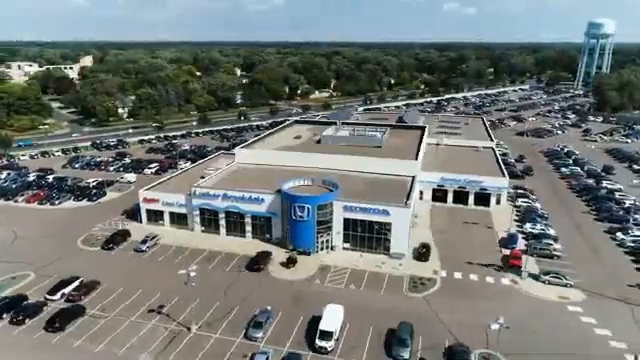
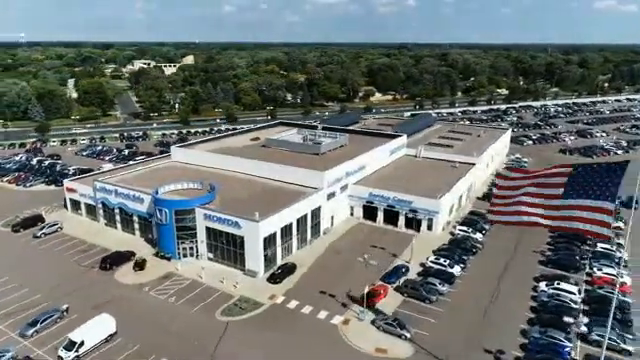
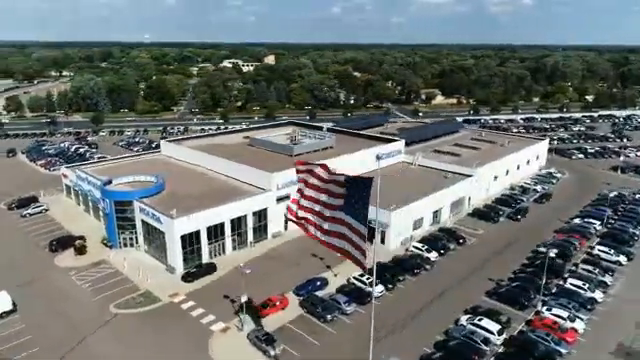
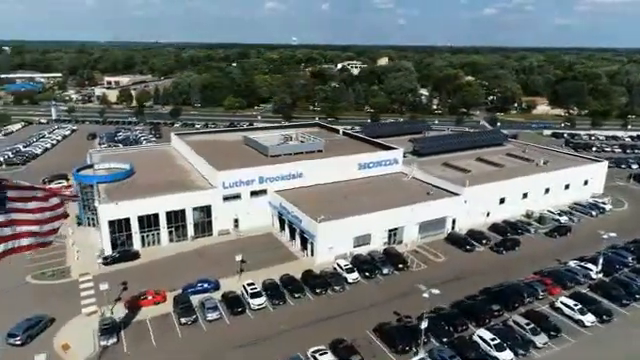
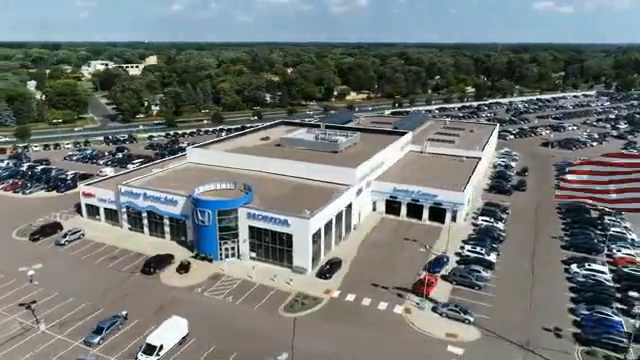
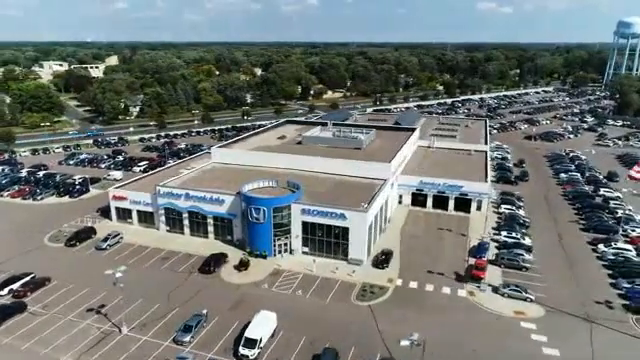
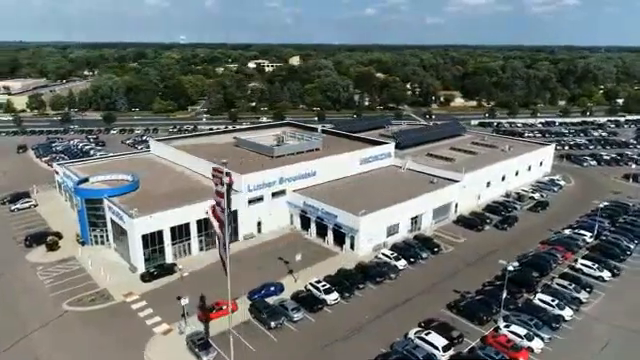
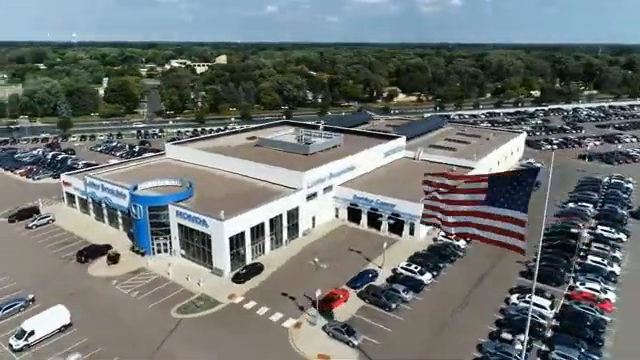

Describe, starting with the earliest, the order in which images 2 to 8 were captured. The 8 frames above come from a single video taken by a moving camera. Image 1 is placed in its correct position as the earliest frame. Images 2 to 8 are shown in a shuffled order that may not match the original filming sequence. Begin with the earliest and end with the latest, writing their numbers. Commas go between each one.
6, 5, 2, 8, 3, 7, 4
